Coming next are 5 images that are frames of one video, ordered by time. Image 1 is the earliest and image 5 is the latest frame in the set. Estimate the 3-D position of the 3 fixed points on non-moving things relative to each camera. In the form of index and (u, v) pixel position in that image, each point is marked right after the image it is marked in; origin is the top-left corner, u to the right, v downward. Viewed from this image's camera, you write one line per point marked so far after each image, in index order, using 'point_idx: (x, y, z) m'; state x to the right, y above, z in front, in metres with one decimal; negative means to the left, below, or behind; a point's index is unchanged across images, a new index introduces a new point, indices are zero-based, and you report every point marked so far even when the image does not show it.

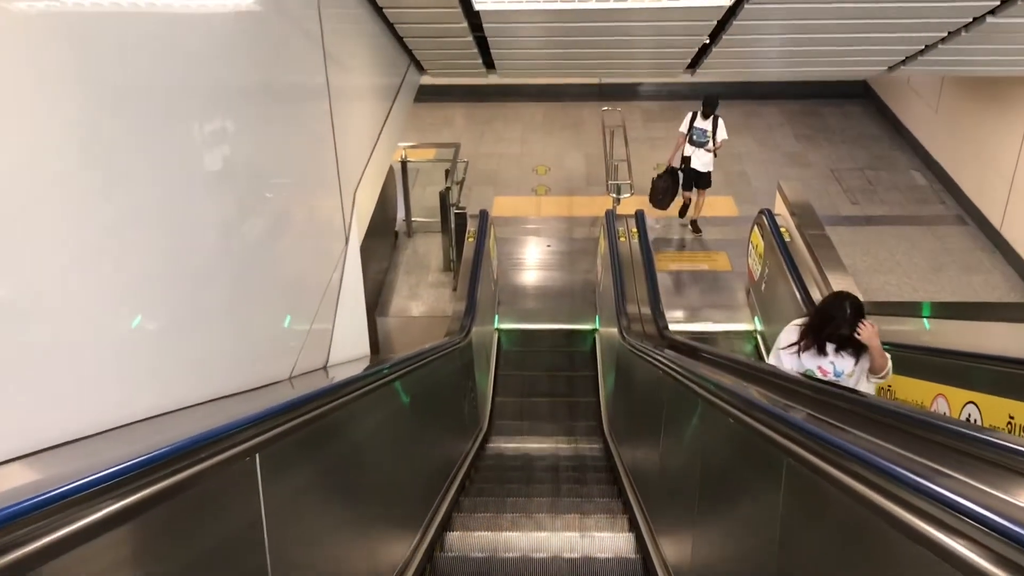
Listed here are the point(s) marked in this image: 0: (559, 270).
0: (+0.4, +0.1, +7.4) m
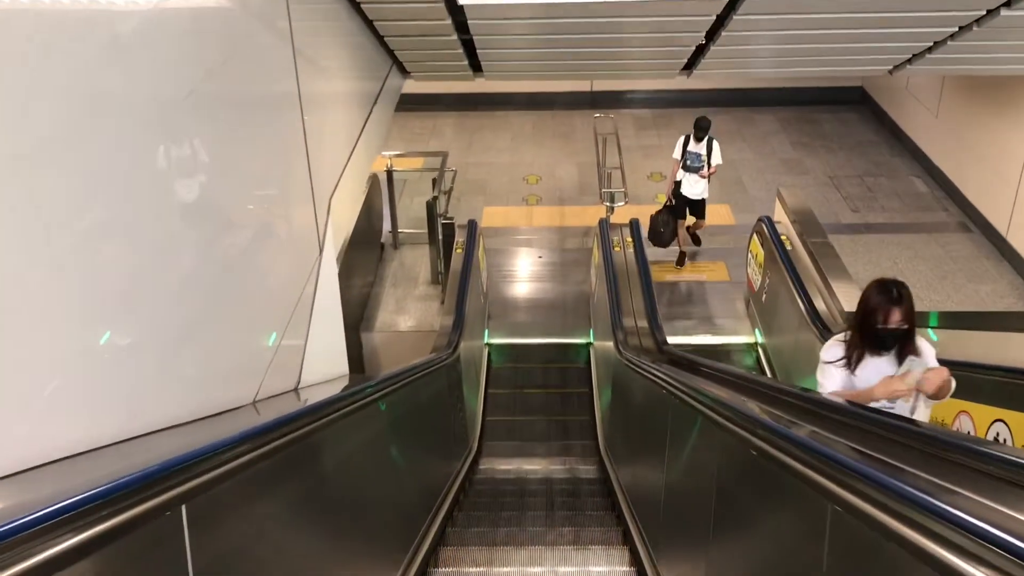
0: (+0.3, 0.0, +7.1) m
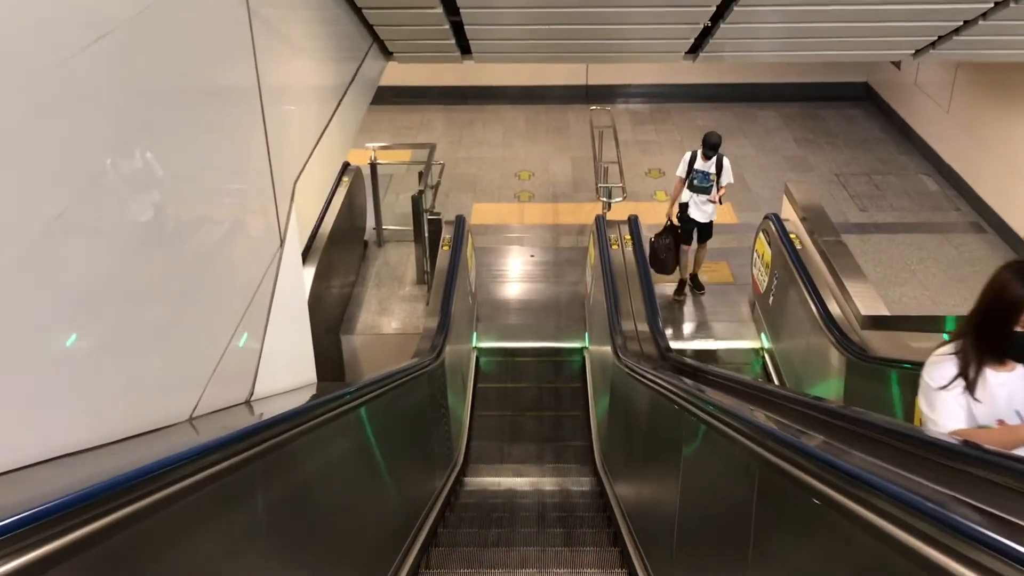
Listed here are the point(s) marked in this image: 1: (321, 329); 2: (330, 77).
0: (+0.2, 0.0, +6.7) m
1: (-1.1, -0.2, +5.6) m
2: (-0.8, +1.0, +4.4) m
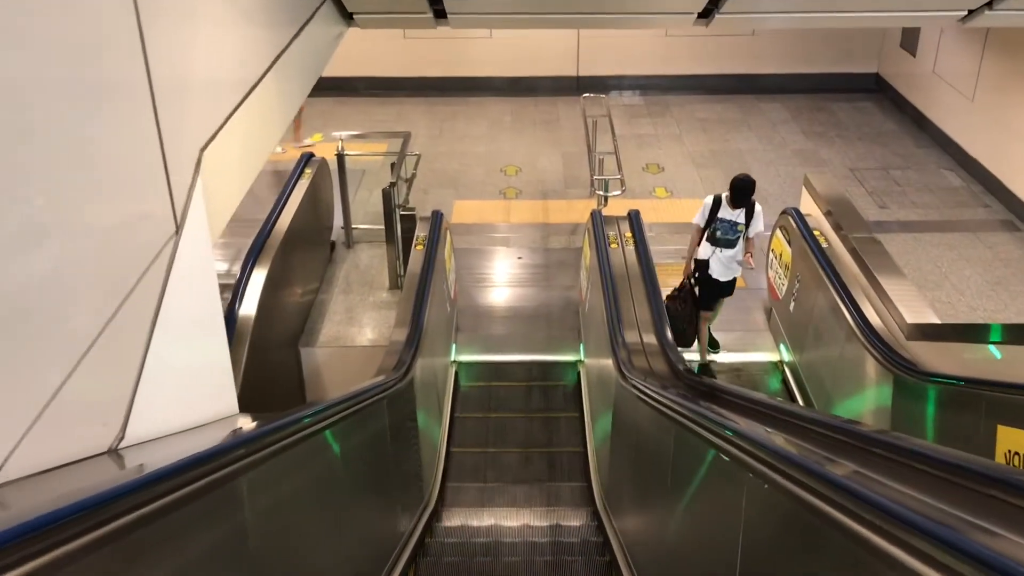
0: (+0.1, 0.0, +6.0) m
1: (-1.2, -0.3, +4.9) m
2: (-0.9, +0.9, +3.7) m
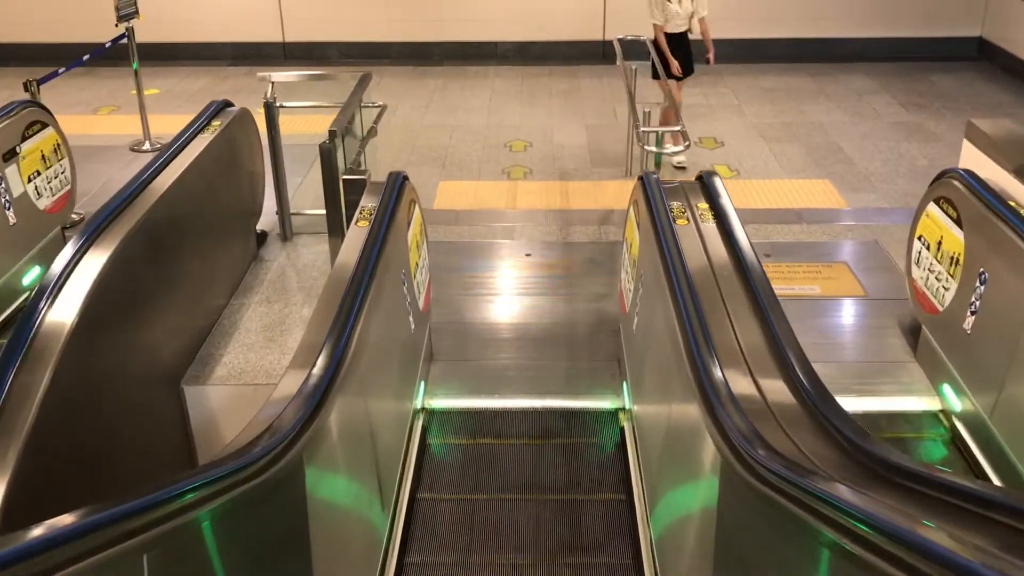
0: (+0.2, 0.0, +4.1) m
1: (-1.2, -0.3, +3.0) m
2: (-0.9, +1.0, +1.8) m
